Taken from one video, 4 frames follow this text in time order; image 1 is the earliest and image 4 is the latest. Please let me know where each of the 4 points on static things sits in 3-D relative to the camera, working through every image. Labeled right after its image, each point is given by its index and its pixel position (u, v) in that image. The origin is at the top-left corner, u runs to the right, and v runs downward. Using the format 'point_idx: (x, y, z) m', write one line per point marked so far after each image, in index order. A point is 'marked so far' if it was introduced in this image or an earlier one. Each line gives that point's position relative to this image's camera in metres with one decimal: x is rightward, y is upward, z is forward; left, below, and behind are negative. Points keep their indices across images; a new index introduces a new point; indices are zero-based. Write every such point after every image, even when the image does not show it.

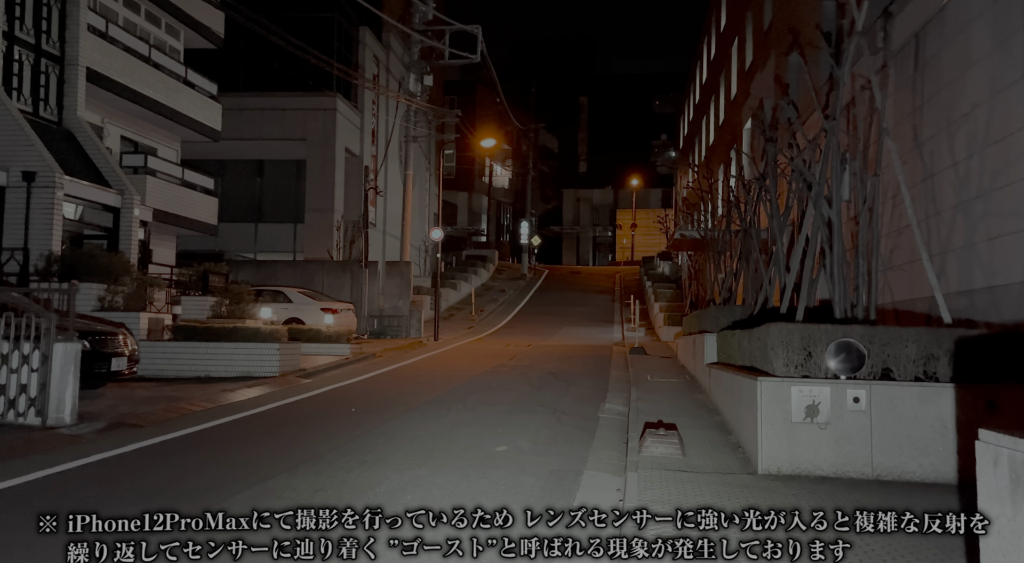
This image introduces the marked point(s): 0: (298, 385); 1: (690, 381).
0: (-3.9, -1.9, +16.6) m
1: (+3.2, -1.9, +16.6) m
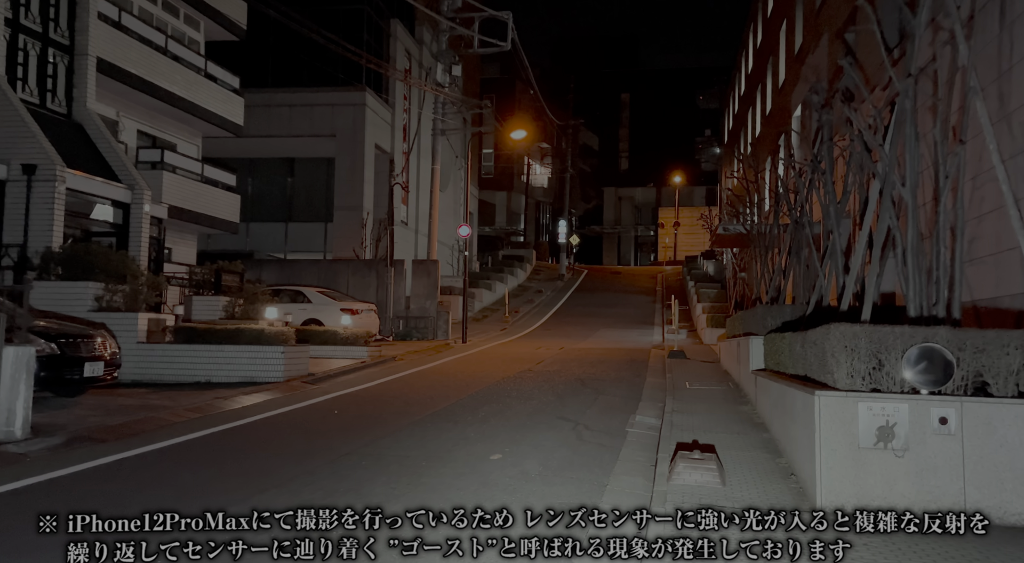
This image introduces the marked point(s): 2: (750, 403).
0: (-3.5, -1.8, +15.3) m
1: (+3.6, -1.8, +14.9) m
2: (+3.5, -1.8, +13.4) m
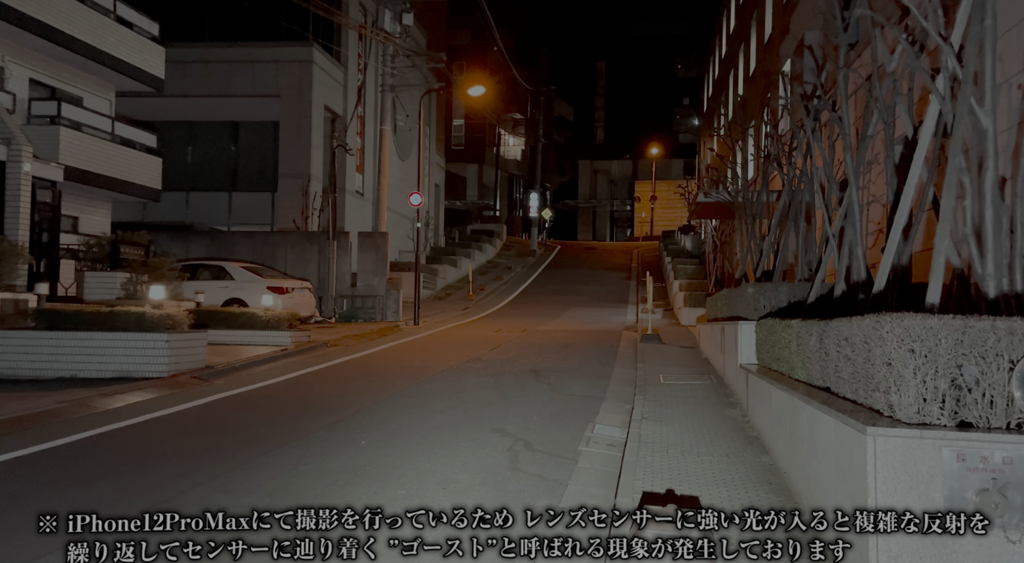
0: (-4.4, -1.5, +12.4) m
1: (+2.8, -1.4, +12.2) m
2: (+2.7, -1.5, +10.7) m
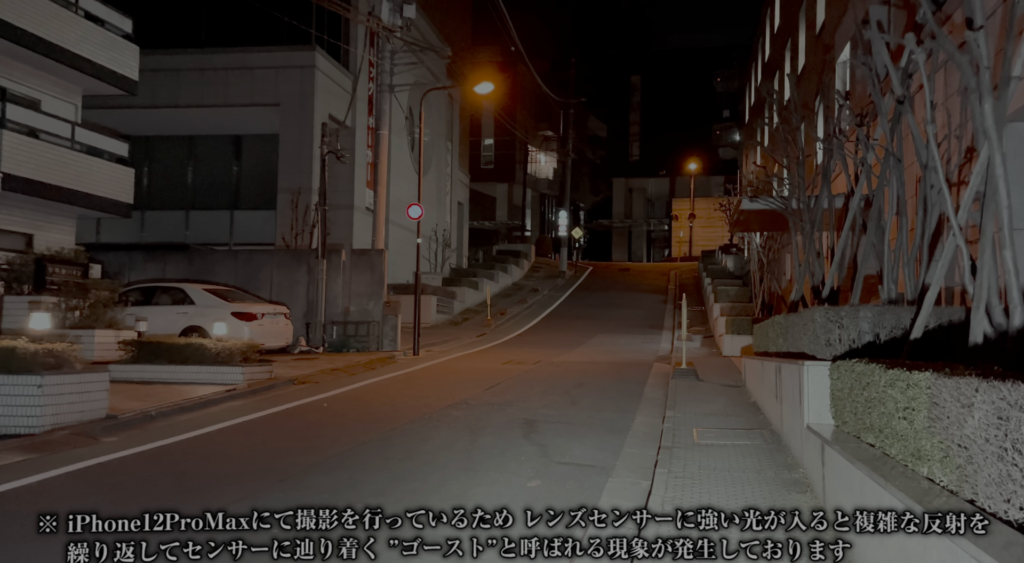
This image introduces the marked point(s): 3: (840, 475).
0: (-4.6, -1.7, +9.3) m
1: (+2.5, -1.7, +8.9) m
2: (+2.4, -1.7, +7.3) m
3: (+2.0, -1.3, +5.3) m
